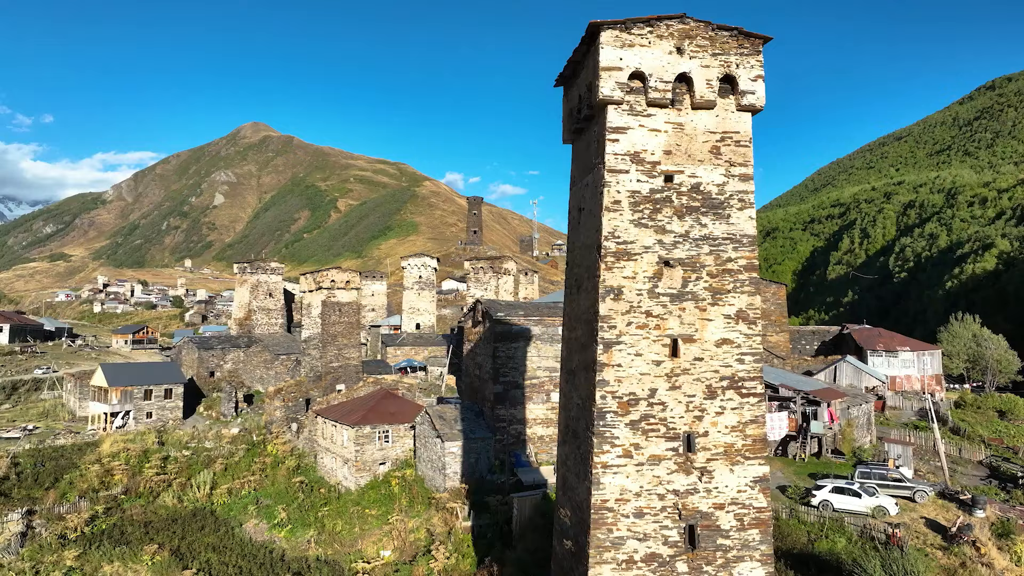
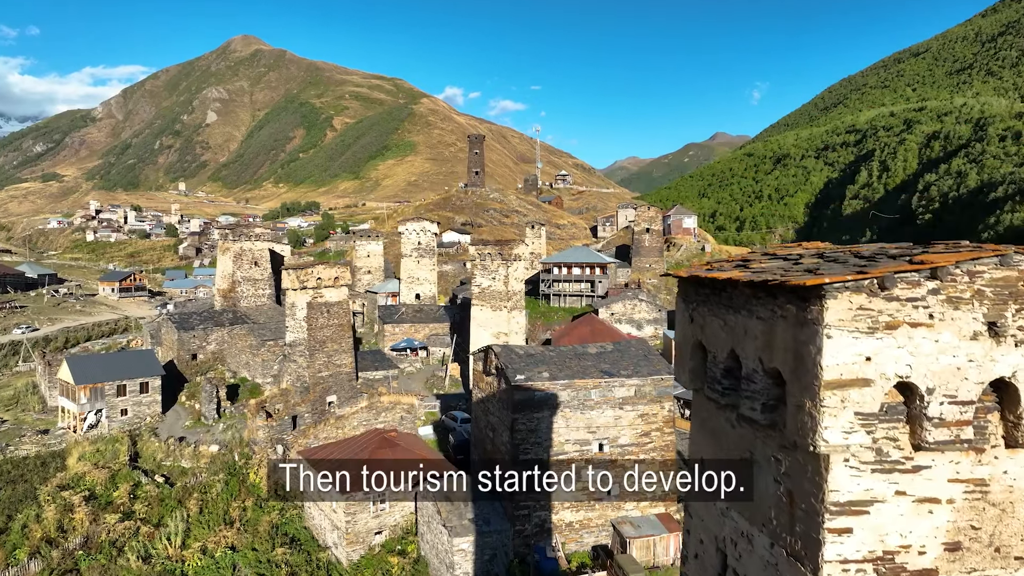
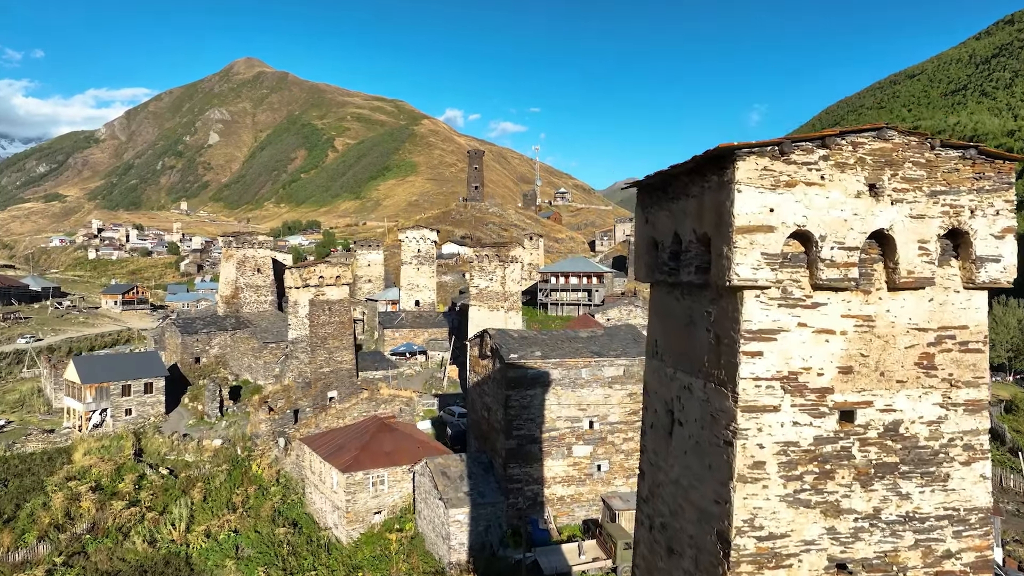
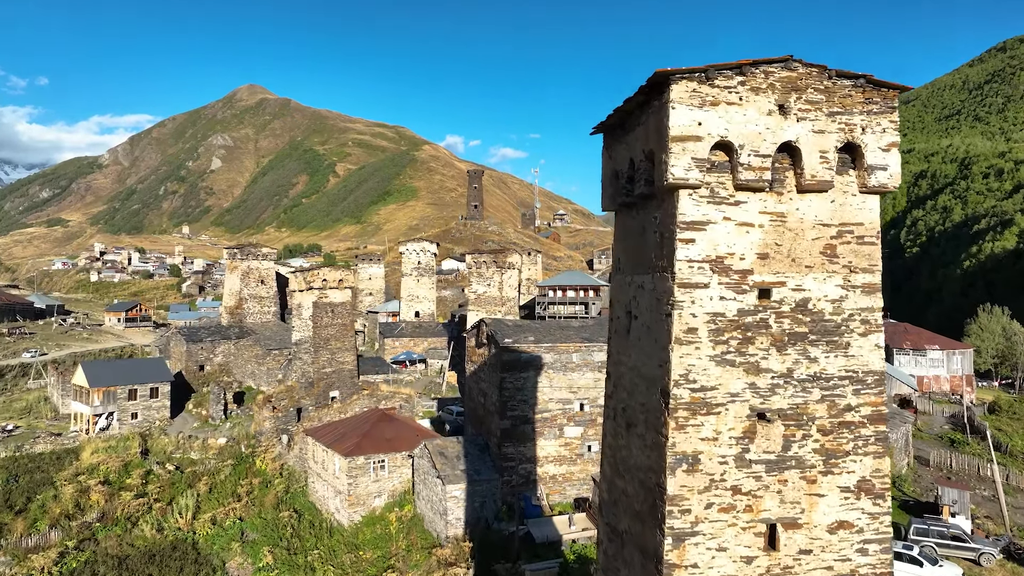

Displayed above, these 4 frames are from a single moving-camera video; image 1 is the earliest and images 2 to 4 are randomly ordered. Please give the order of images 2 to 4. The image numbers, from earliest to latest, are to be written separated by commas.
4, 3, 2
